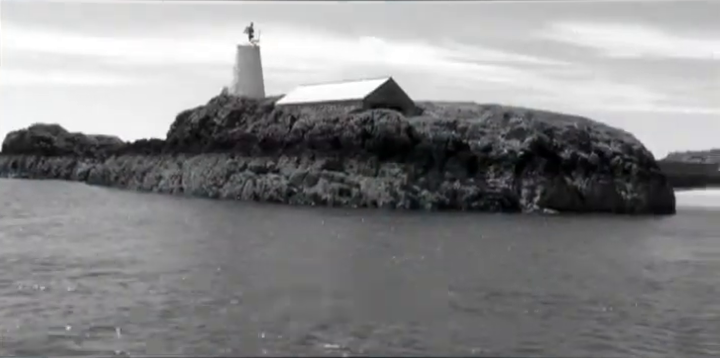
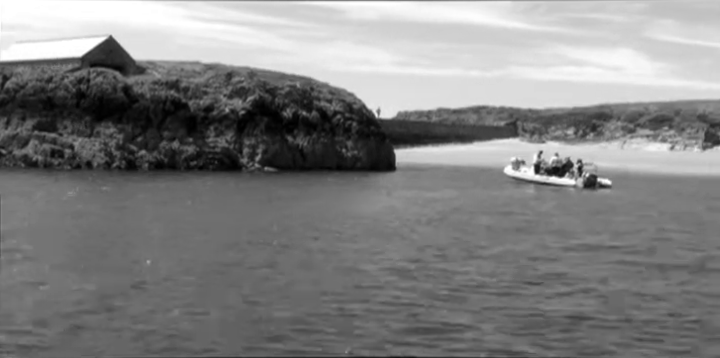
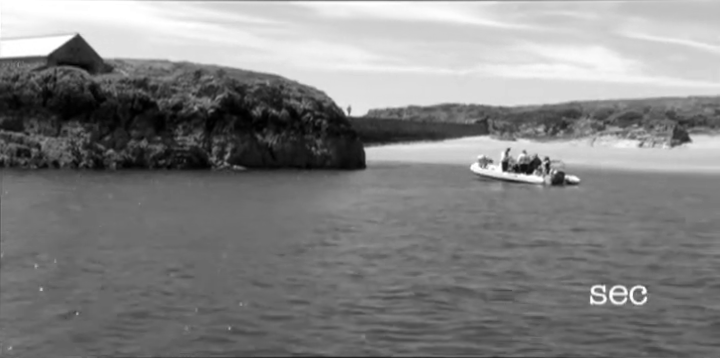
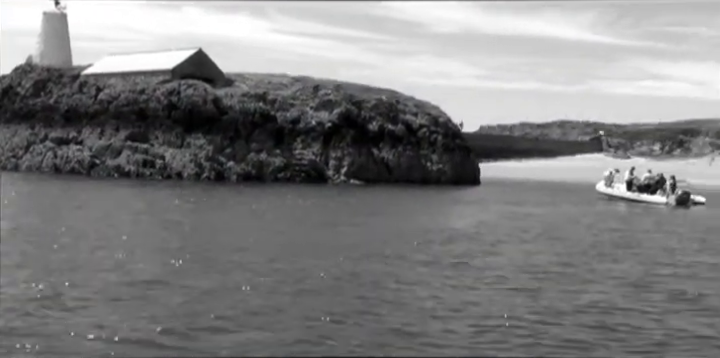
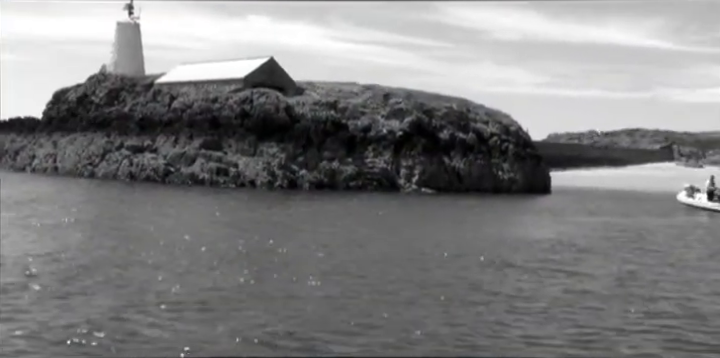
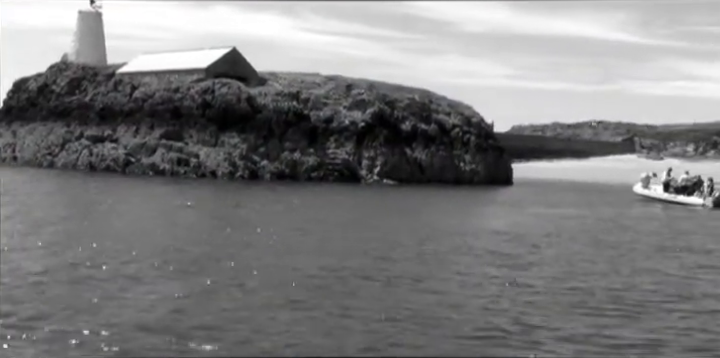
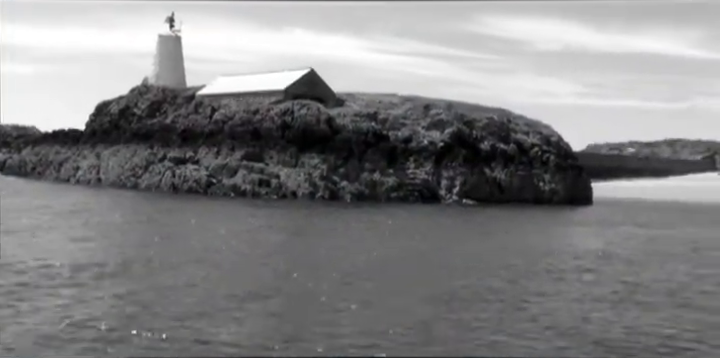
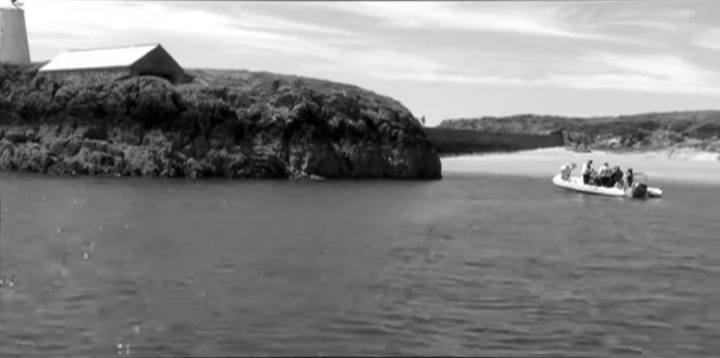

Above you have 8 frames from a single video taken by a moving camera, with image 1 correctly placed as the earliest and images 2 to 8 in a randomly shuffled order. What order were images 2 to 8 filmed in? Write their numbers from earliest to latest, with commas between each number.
7, 5, 6, 4, 8, 2, 3
